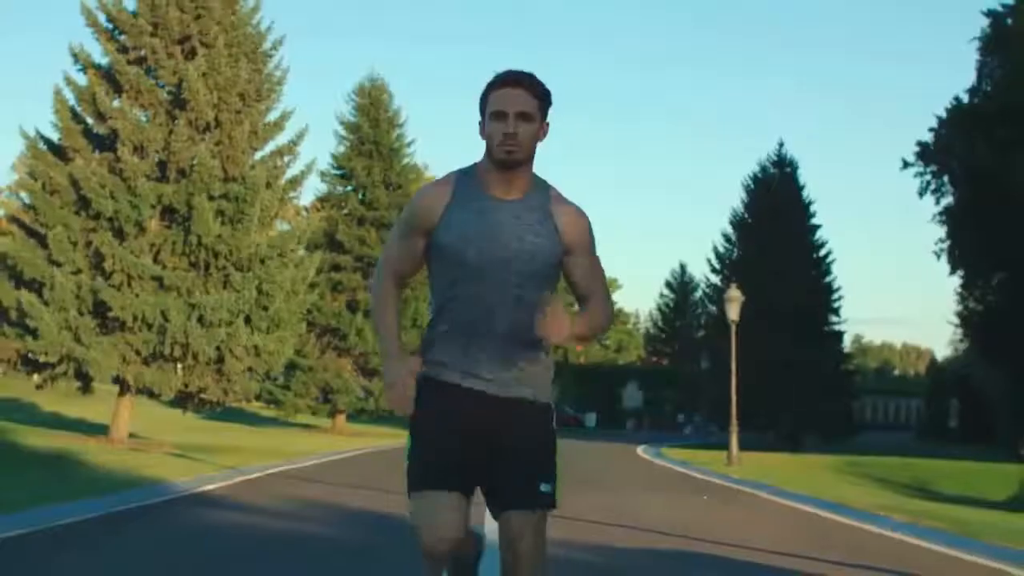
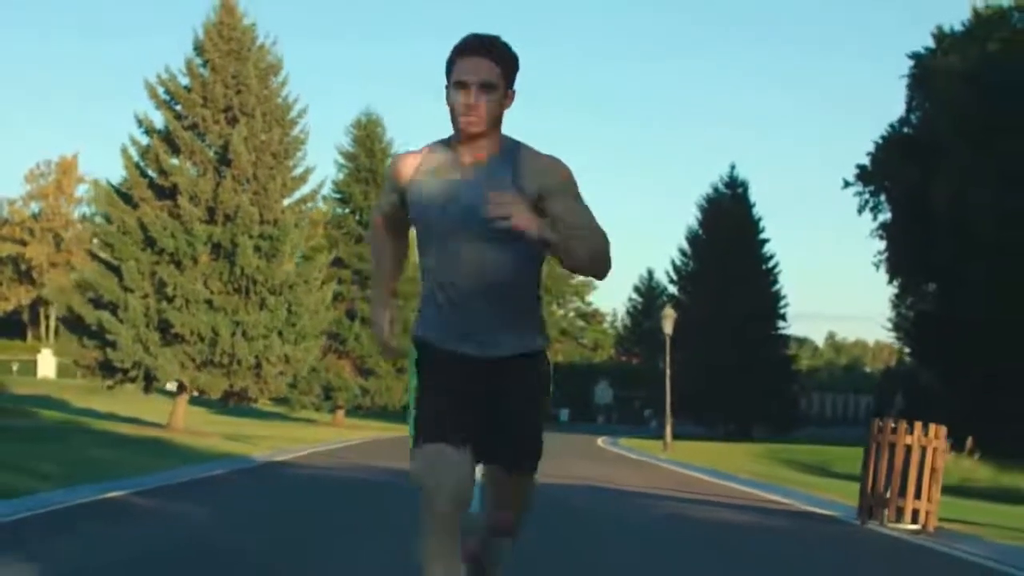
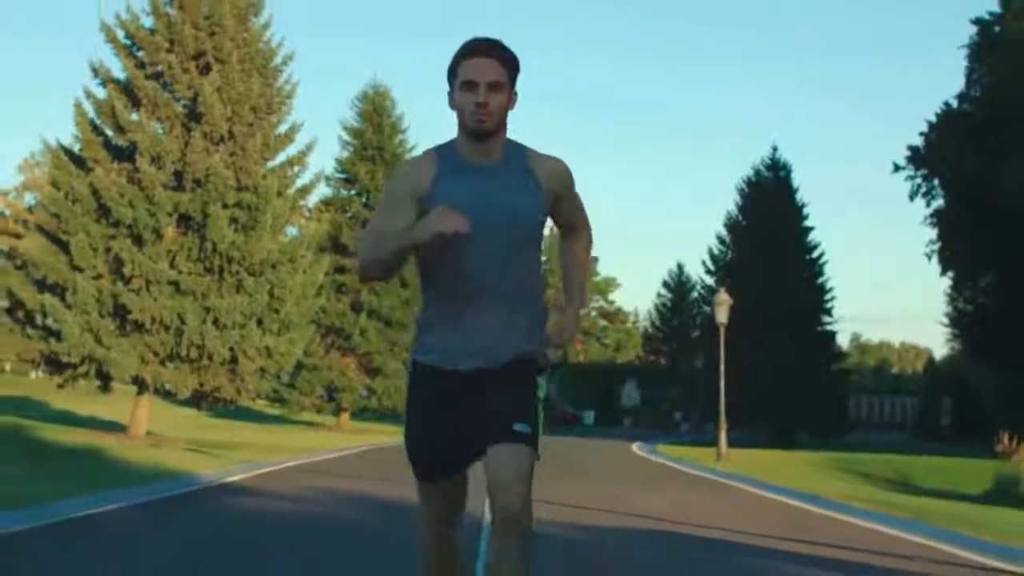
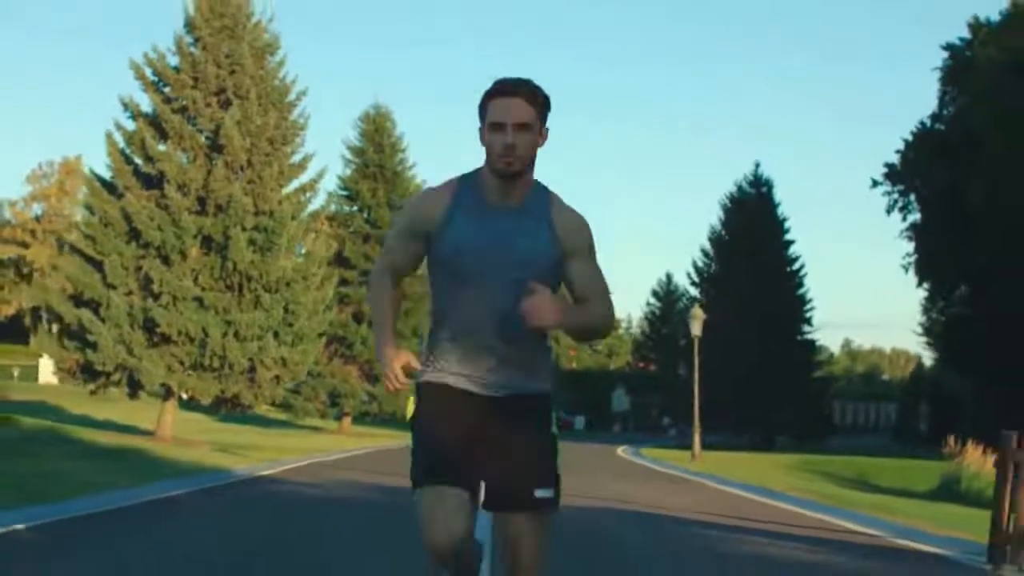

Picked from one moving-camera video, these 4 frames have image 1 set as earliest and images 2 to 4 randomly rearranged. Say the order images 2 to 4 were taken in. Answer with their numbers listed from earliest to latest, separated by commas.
3, 4, 2
